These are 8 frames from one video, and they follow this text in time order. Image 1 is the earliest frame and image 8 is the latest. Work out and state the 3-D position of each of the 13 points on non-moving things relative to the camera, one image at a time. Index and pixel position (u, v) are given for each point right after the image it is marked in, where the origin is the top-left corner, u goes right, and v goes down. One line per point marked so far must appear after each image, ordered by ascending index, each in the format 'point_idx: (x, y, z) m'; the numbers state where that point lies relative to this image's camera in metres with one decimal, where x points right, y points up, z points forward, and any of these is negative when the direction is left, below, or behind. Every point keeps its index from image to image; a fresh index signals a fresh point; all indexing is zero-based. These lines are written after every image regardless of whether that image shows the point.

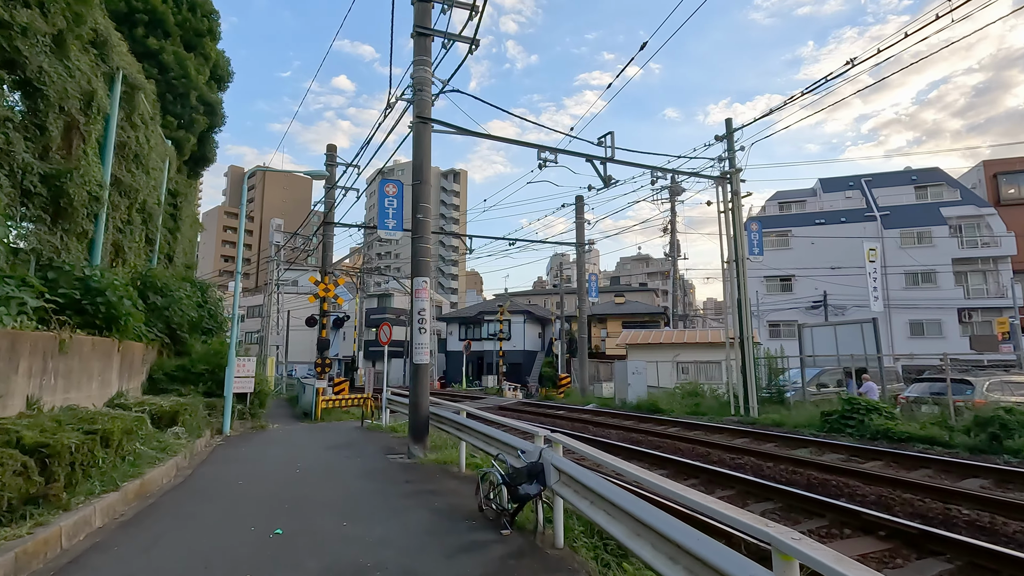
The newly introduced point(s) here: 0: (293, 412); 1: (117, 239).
0: (-6.7, -3.8, +16.4) m
1: (-8.9, +1.1, +12.1) m
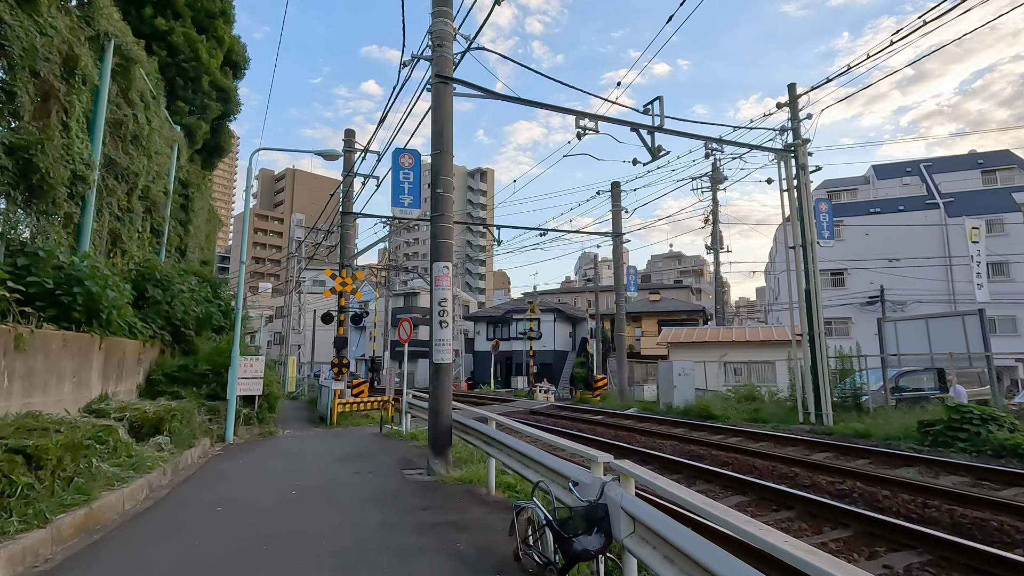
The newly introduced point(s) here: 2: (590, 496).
0: (-5.8, -3.7, +15.2) m
1: (-8.2, +1.3, +11.1) m
2: (+0.5, -1.4, +3.6) m
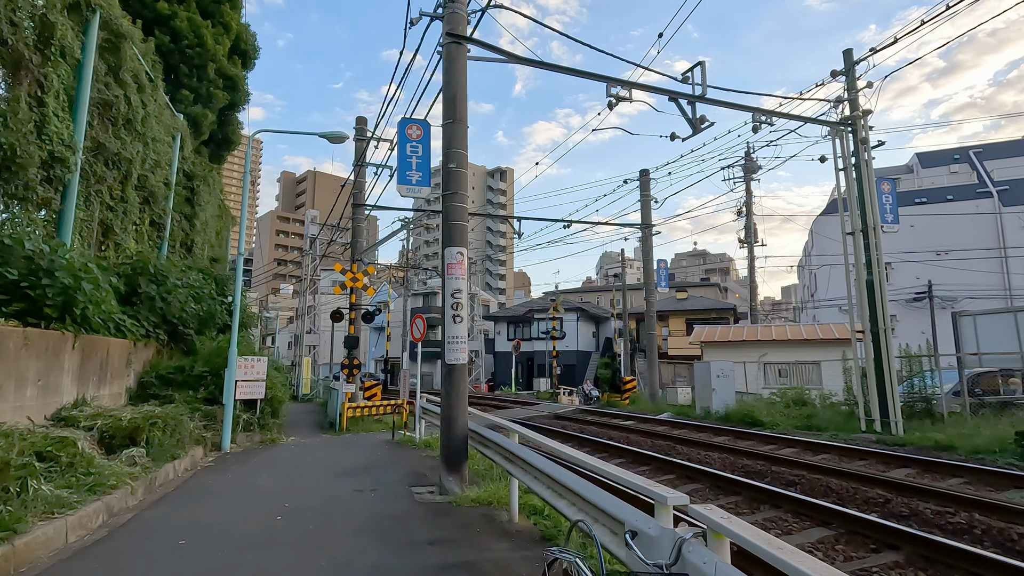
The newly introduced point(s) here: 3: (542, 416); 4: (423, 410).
0: (-5.2, -3.6, +14.3) m
1: (-7.8, +1.4, +10.3) m
2: (+0.7, -1.2, +2.5) m
3: (+0.9, -3.8, +15.8) m
4: (-1.8, -2.5, +11.1) m
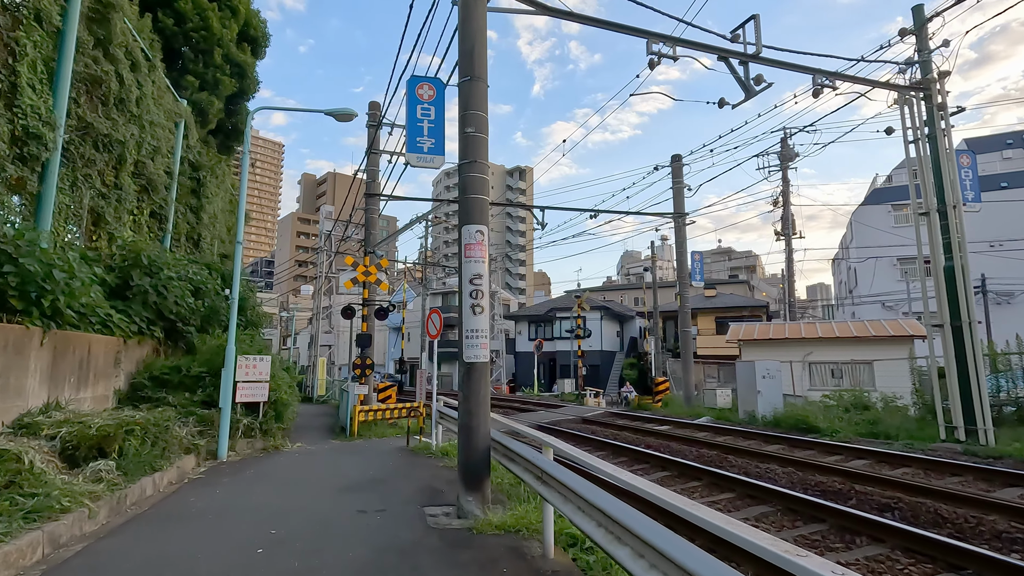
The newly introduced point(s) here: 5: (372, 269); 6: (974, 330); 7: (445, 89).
0: (-4.6, -3.4, +13.4) m
1: (-7.4, +1.5, +9.5) m
2: (+0.8, -1.1, +1.4) m
3: (+1.5, -3.6, +14.7) m
4: (-1.3, -2.4, +10.1) m
5: (-3.5, +0.5, +13.2) m
6: (+7.5, -0.7, +8.7) m
7: (-0.8, +2.4, +6.5) m
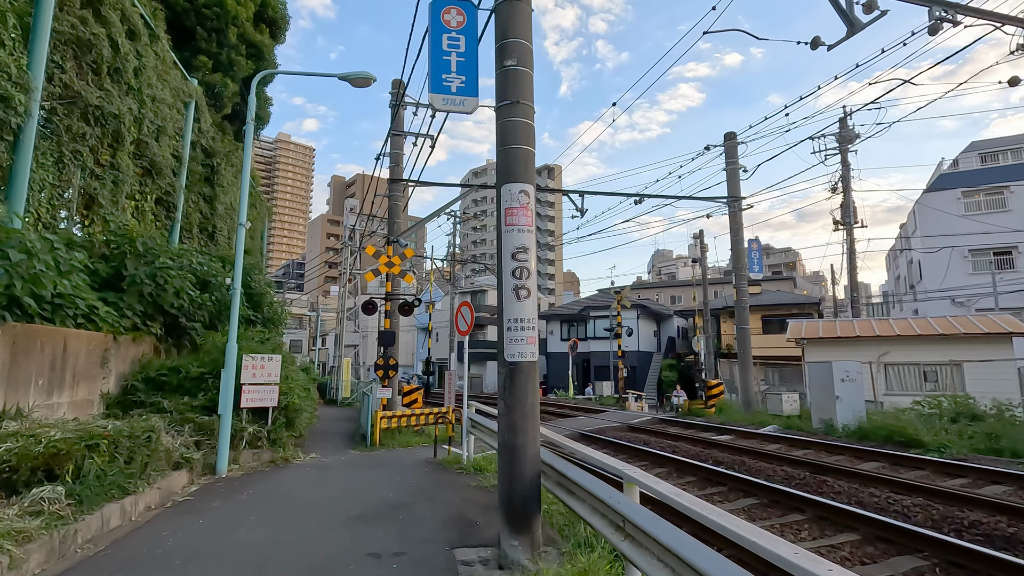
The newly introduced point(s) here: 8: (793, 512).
0: (-3.7, -3.3, +12.2) m
1: (-6.7, +1.6, +8.4) m
2: (+1.1, -0.9, 0.0) m
3: (+2.5, -3.4, +13.2) m
4: (-0.6, -2.2, +8.8) m
5: (-2.6, +0.6, +12.0) m
6: (+8.1, -0.4, +6.9) m
7: (-0.3, +2.6, +5.1) m
8: (+3.0, -2.4, +5.7) m
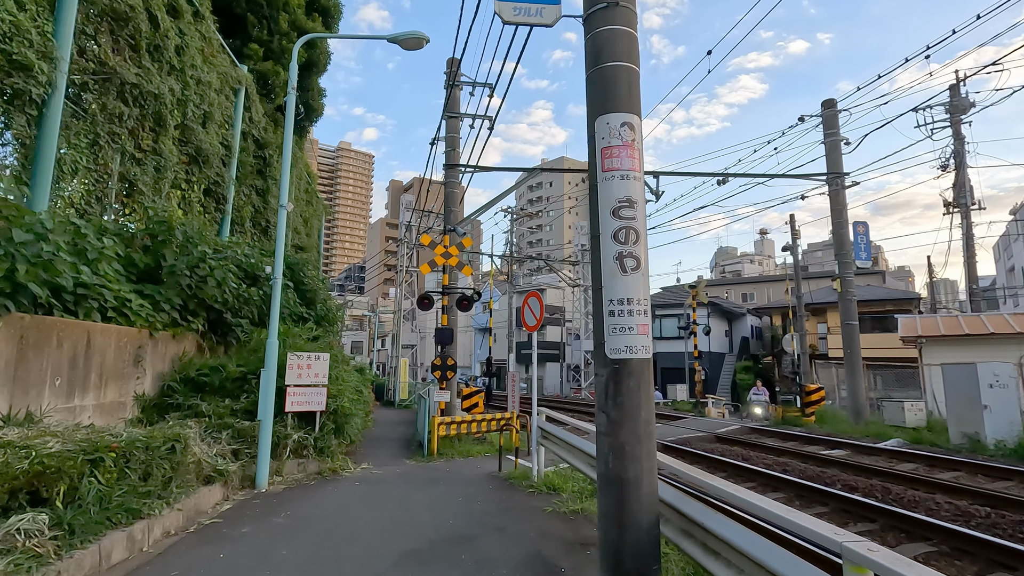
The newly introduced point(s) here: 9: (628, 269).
0: (-2.2, -3.1, +11.3) m
1: (-5.7, +1.7, +7.9) m
2: (+1.2, -0.6, -1.4) m
3: (+4.0, -3.2, +11.6) m
4: (+0.4, -2.0, +7.5) m
5: (-1.2, +0.8, +11.0) m
6: (+8.9, -0.2, +4.8) m
7: (+0.3, +2.8, +3.9) m
8: (+3.8, -2.2, +4.2) m
9: (+0.7, +0.1, +3.2) m
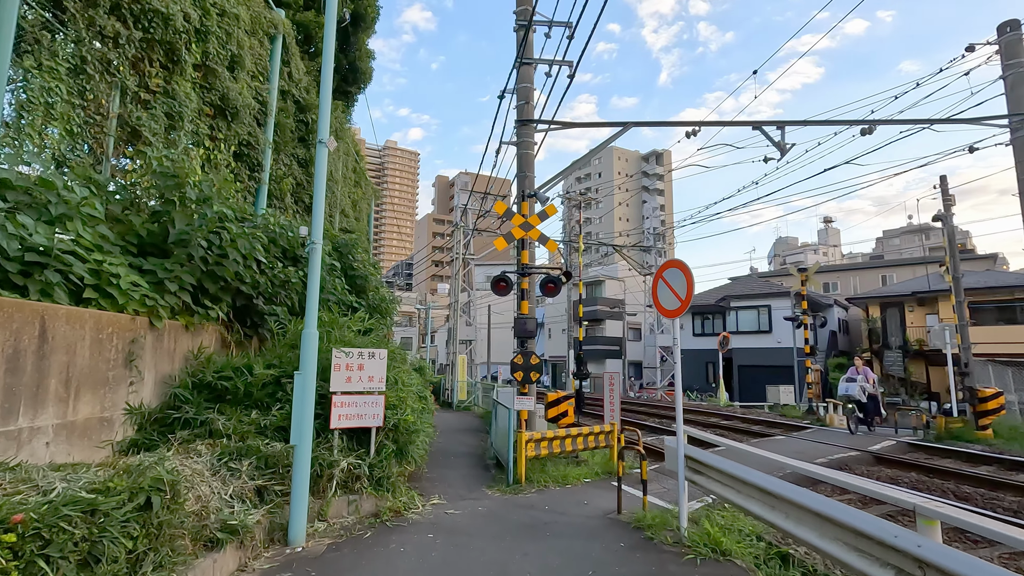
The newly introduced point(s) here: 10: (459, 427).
0: (-0.6, -2.8, +9.2) m
1: (-4.4, +2.0, +6.1) m
2: (+1.8, -0.4, -3.7) m
3: (+5.6, -2.8, +9.0) m
4: (+1.7, -1.7, +5.3) m
5: (+0.3, +1.1, +8.8) m
6: (+10.0, +0.2, +1.8) m
7: (+1.3, +3.0, +1.6) m
8: (+4.8, -1.8, +1.6) m
9: (+1.6, +0.4, +0.9) m
10: (-1.2, -3.2, +12.5) m
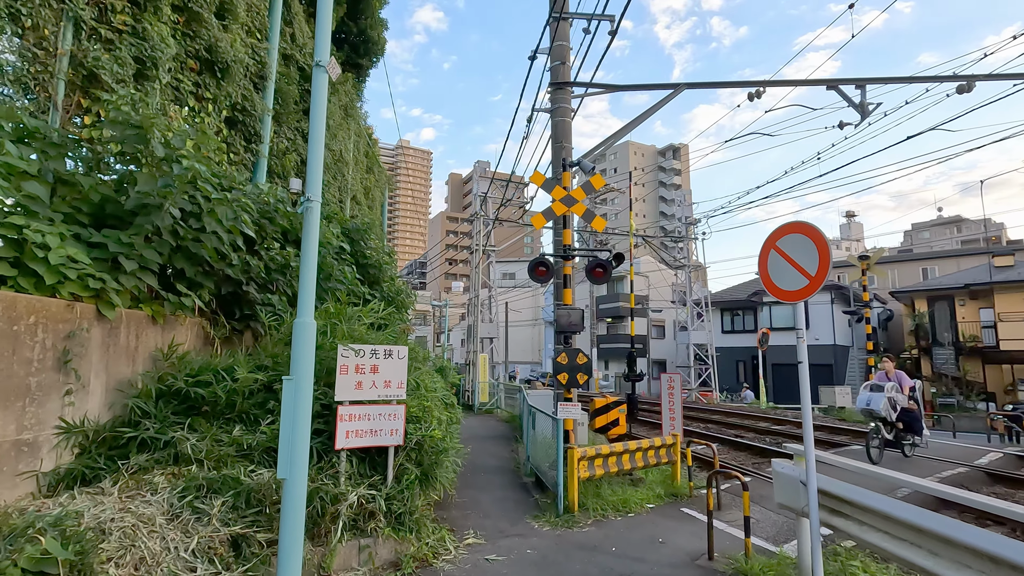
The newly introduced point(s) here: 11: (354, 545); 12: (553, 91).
0: (0.0, -2.6, +7.9) m
1: (-3.9, +2.2, +4.8) m
2: (+2.0, -0.2, -5.1) m
3: (+6.2, -2.6, +7.6) m
4: (+2.2, -1.5, +3.9) m
5: (+0.9, +1.3, +7.5) m
6: (+10.3, +0.5, +0.3) m
7: (+1.6, +3.2, +0.2) m
8: (+5.1, -1.6, +0.2) m
9: (+2.0, +0.6, -0.4) m
10: (-0.6, -3.0, +11.2) m
11: (-1.2, -1.9, +3.9) m
12: (+0.7, +3.2, +8.8) m
